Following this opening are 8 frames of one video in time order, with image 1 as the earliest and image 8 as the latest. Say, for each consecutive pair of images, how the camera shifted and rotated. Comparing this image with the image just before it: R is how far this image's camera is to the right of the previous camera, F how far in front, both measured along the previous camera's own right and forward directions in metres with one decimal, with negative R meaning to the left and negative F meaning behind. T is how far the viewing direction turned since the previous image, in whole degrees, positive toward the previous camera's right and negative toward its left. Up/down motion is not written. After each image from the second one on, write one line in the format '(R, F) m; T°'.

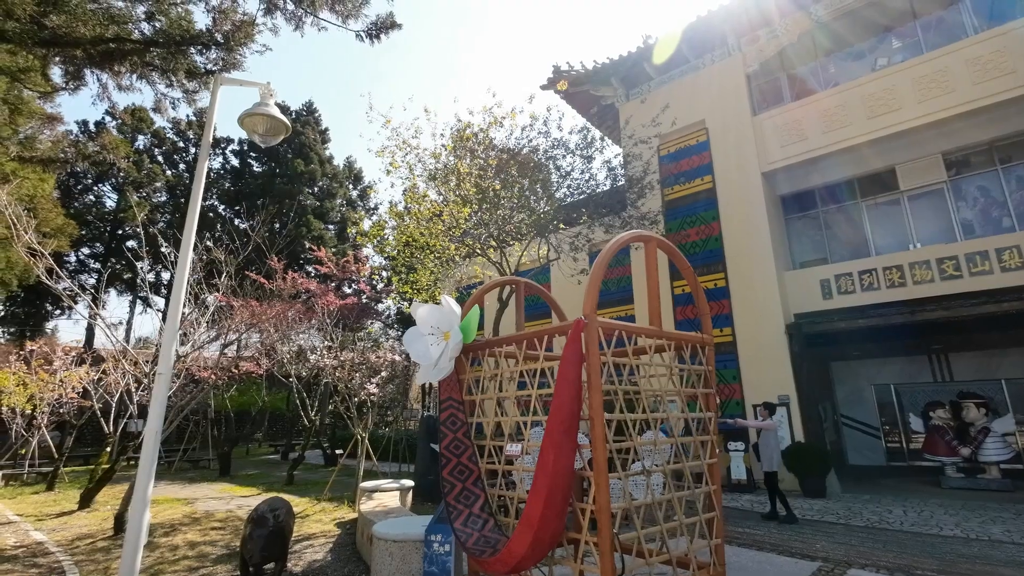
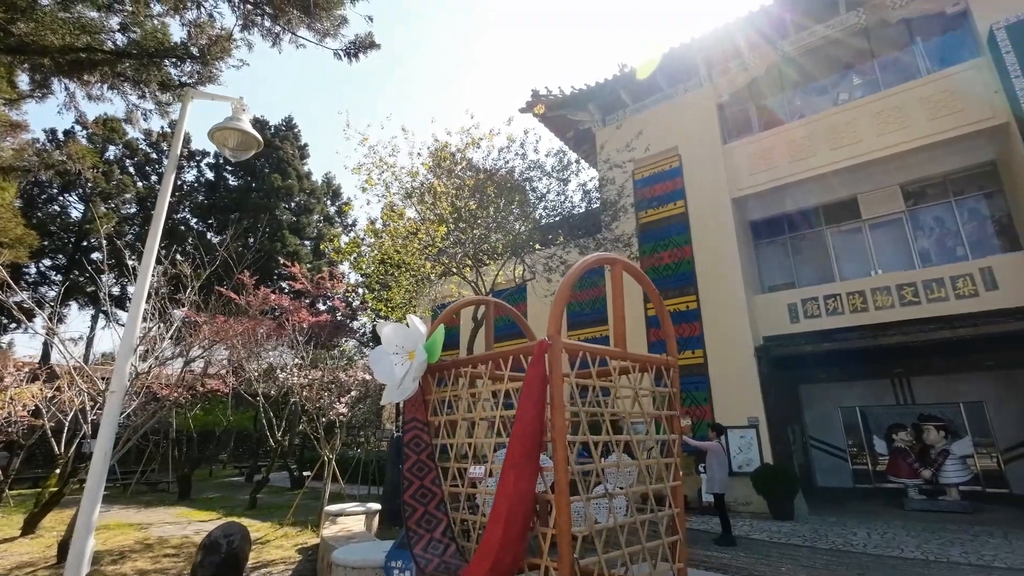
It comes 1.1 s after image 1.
(+0.1, 0.0) m; +2°
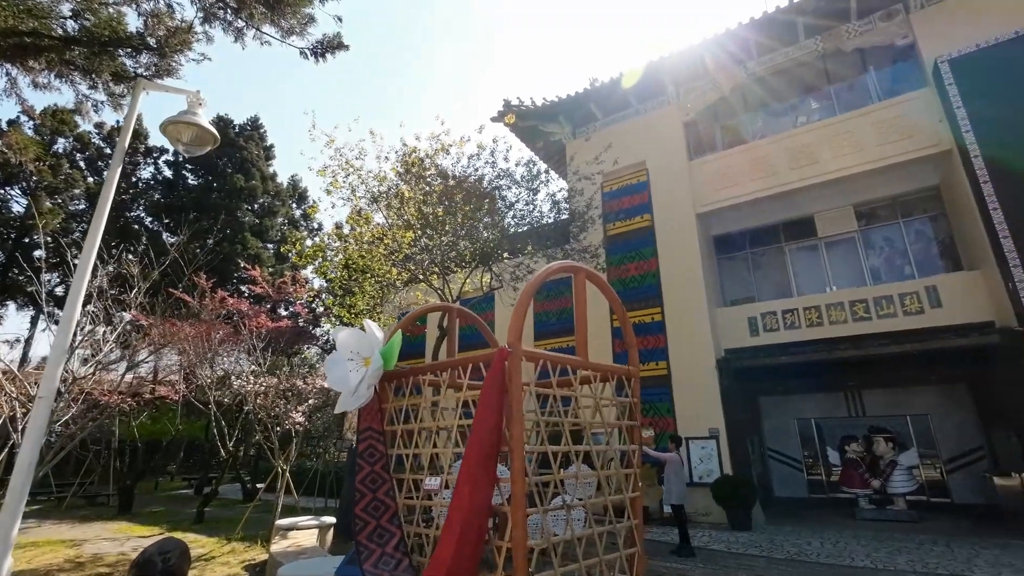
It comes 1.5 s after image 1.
(+0.1, +0.1) m; +4°
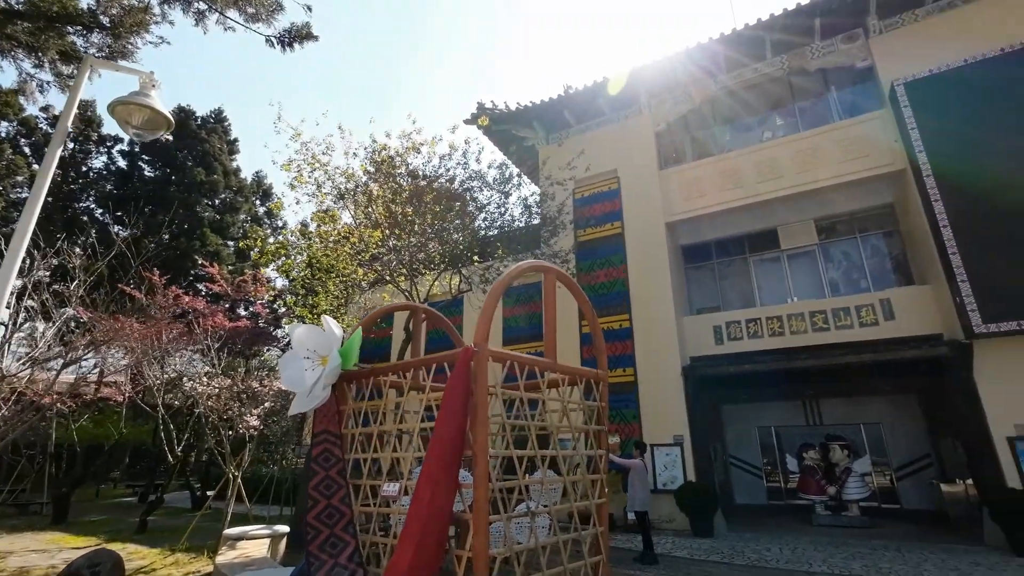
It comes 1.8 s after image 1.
(0.0, +0.1) m; +4°
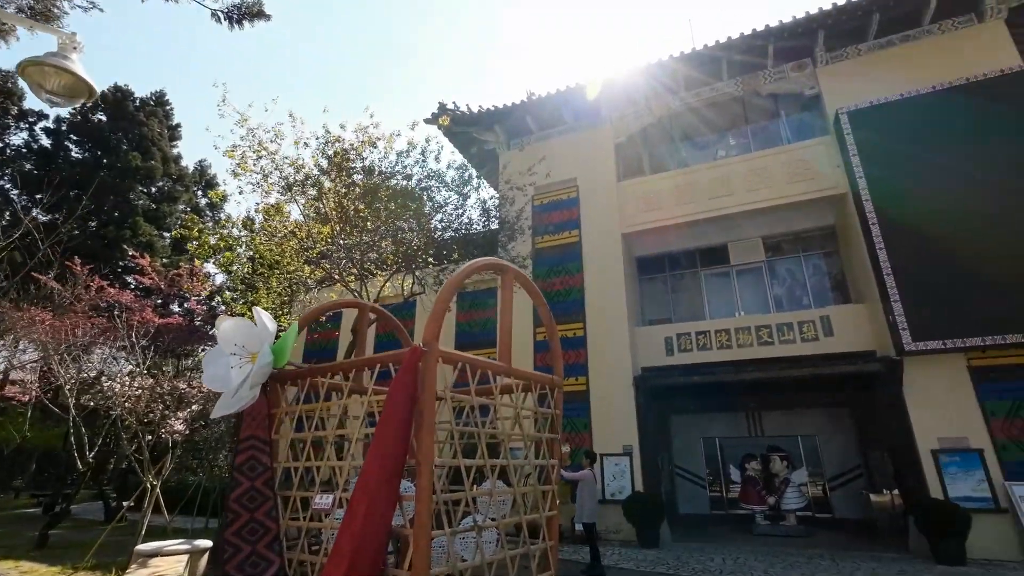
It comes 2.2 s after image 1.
(0.0, +0.2) m; +5°
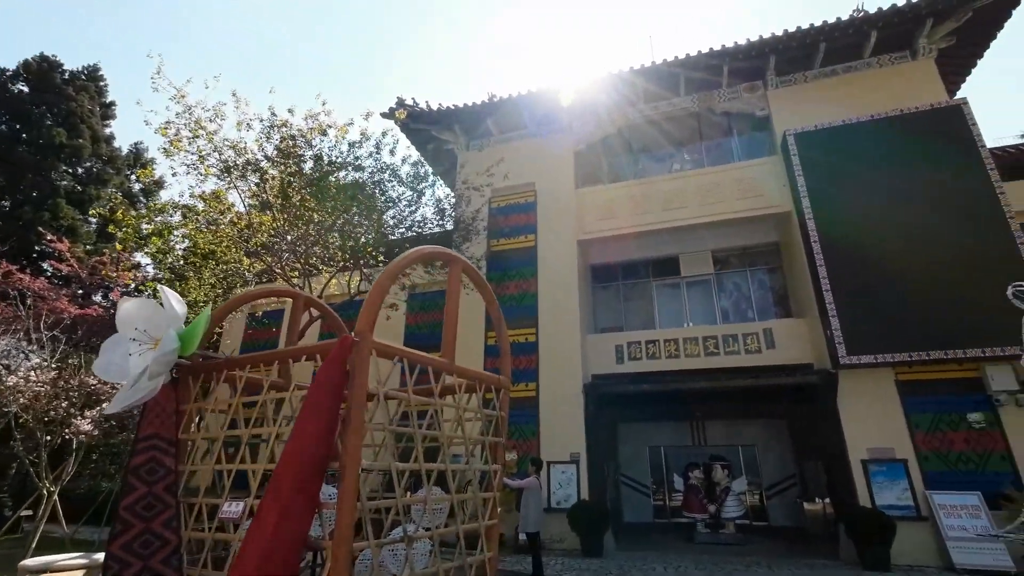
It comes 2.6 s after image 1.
(+0.1, +0.2) m; +5°
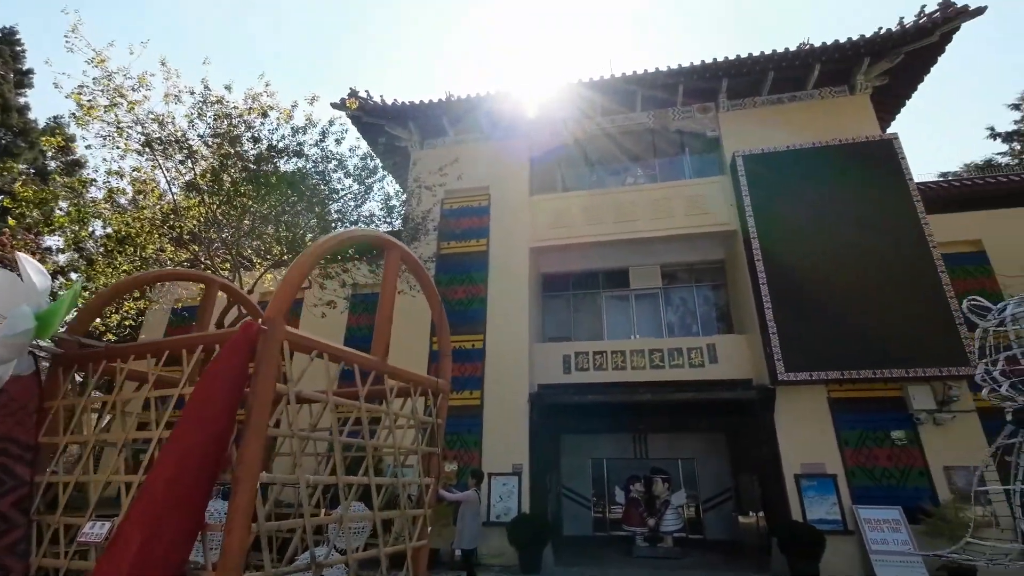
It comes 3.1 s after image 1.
(0.0, +0.3) m; +6°
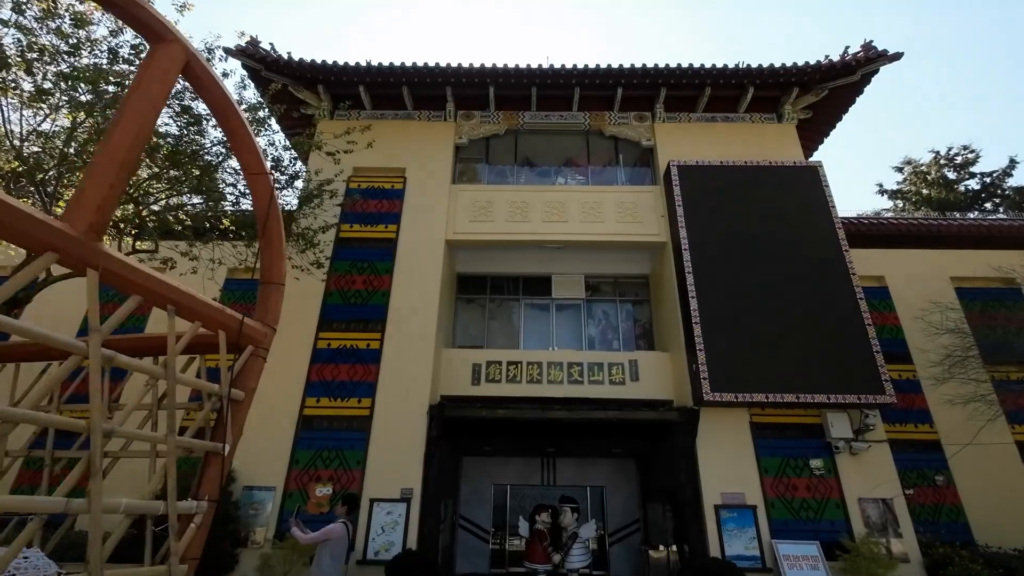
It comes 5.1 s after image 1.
(+0.1, +1.1) m; +10°
